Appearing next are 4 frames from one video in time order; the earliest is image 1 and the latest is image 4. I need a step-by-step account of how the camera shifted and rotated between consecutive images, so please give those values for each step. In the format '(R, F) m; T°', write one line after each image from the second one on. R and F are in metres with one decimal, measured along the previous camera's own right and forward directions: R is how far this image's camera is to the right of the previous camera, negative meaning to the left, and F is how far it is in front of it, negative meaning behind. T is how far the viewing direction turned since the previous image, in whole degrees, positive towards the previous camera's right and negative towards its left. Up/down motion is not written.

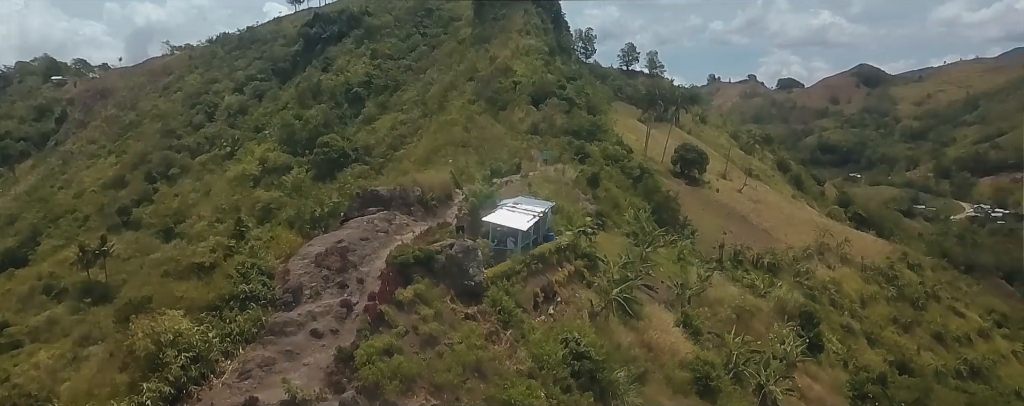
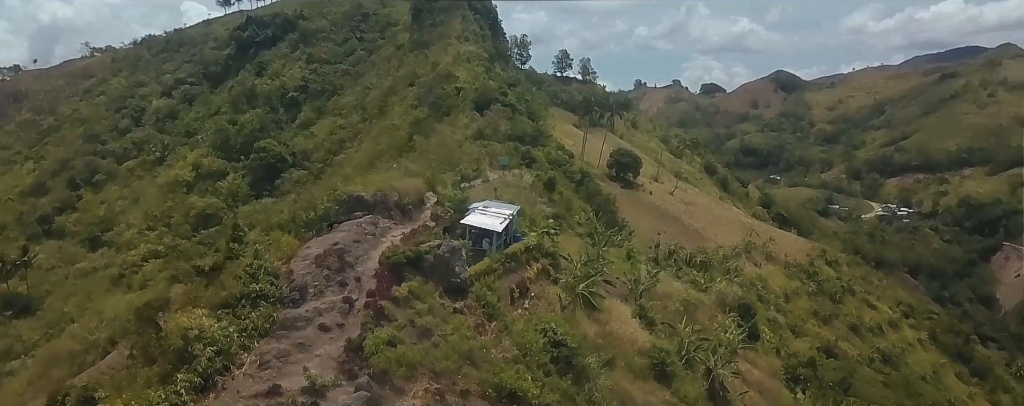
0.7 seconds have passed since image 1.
(-0.8, -1.0) m; +6°
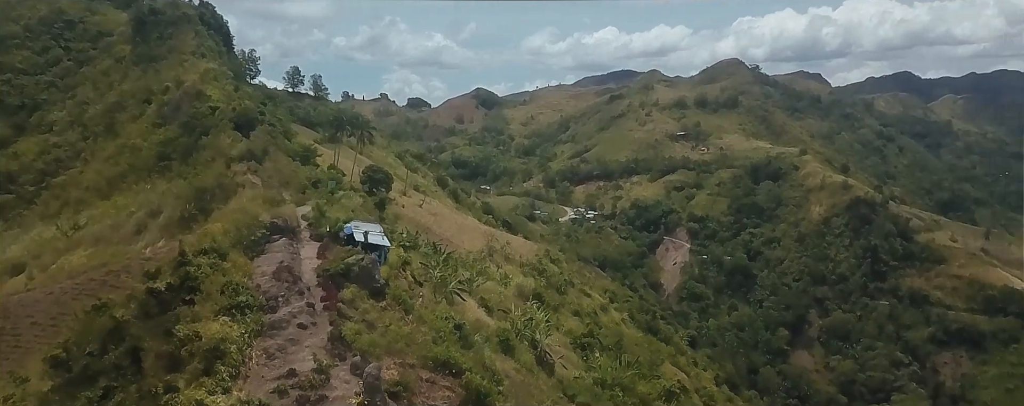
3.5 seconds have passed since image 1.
(-3.9, -2.9) m; +23°
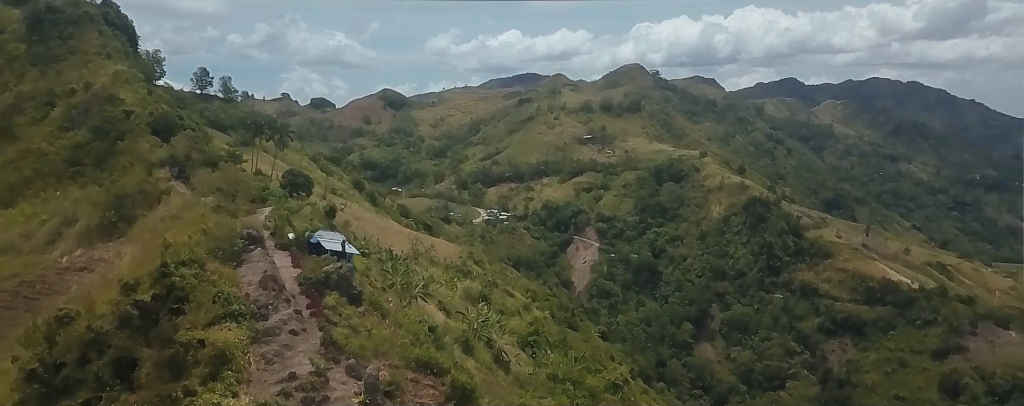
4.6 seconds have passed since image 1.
(-1.3, -0.9) m; +7°
